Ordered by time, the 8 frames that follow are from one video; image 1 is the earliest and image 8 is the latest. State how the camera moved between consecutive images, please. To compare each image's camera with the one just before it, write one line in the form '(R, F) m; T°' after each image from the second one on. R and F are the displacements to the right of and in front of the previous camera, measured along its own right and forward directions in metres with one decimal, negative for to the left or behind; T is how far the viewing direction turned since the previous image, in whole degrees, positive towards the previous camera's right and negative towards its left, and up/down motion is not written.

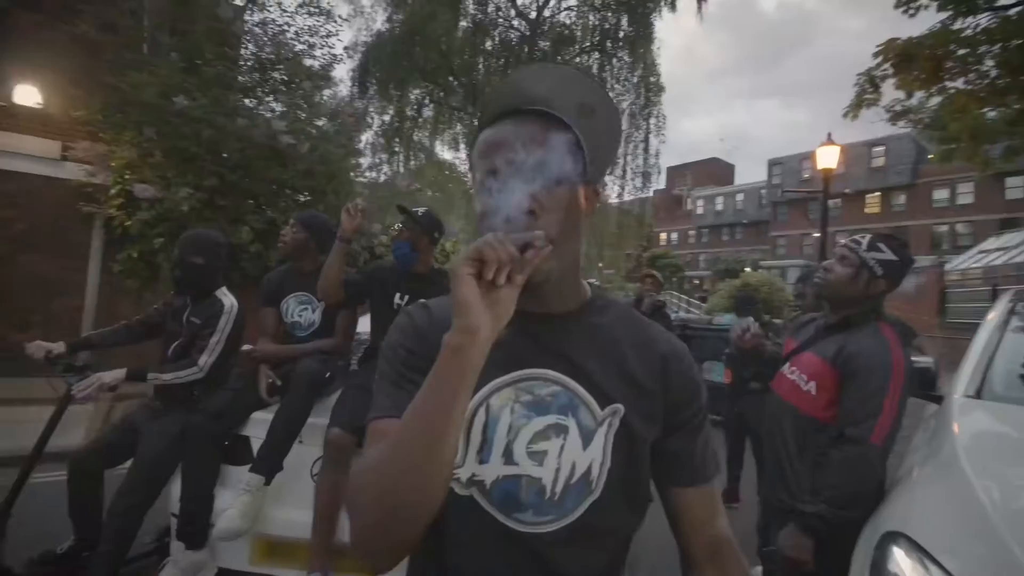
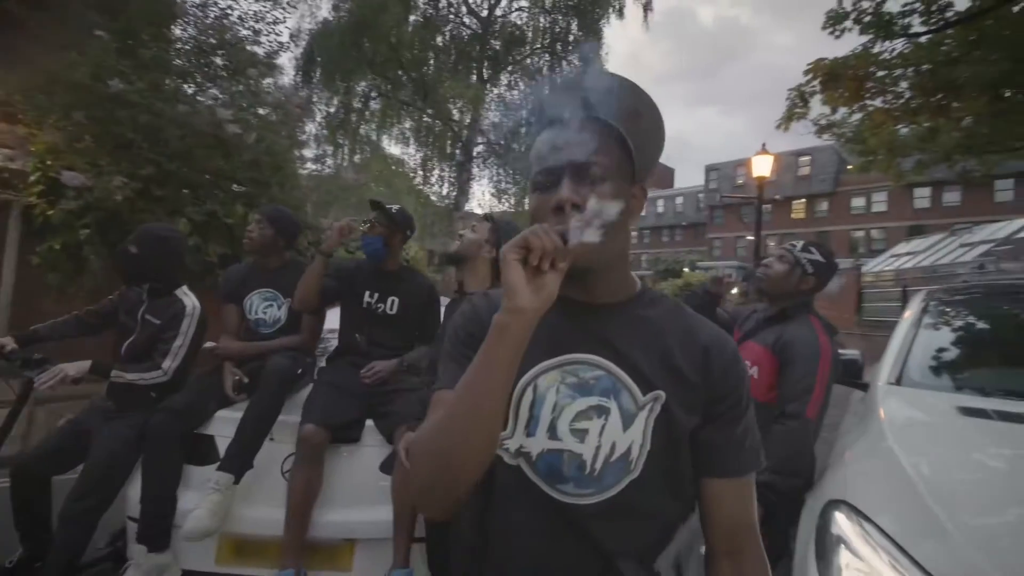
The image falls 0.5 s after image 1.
(-0.2, -0.1) m; +6°
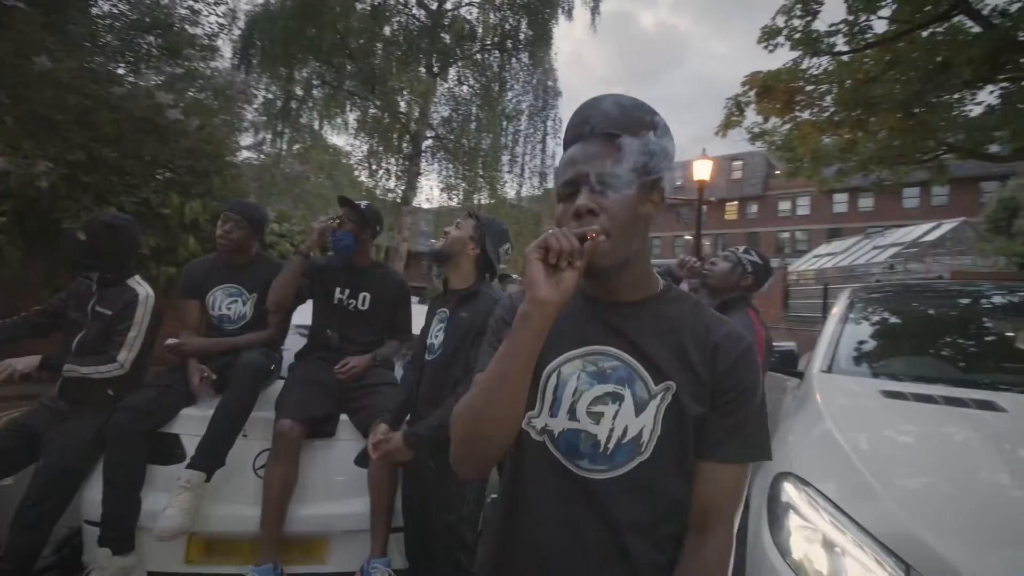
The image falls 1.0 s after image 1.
(-0.2, -0.1) m; +6°
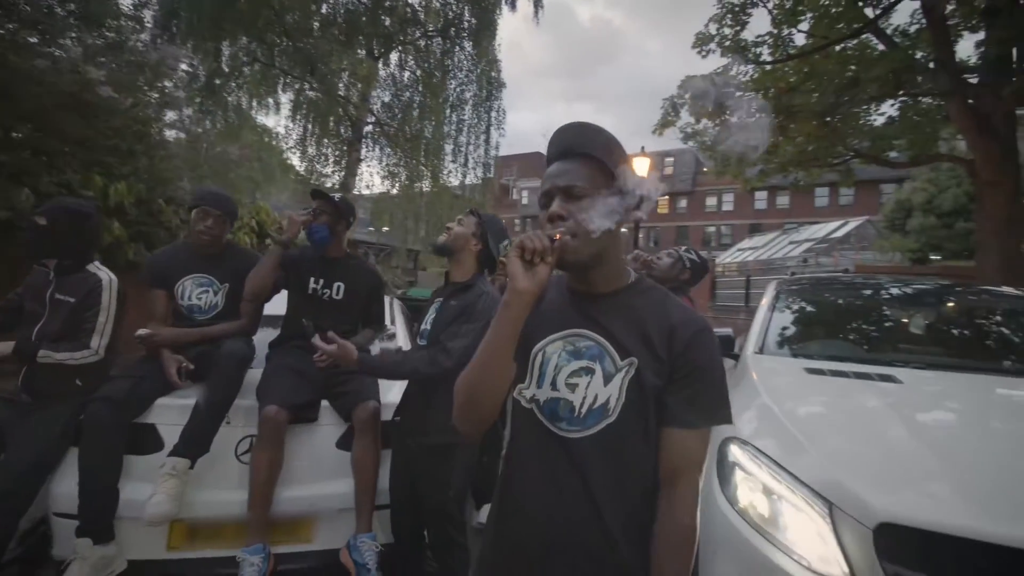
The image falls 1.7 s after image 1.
(-0.2, -0.2) m; +7°
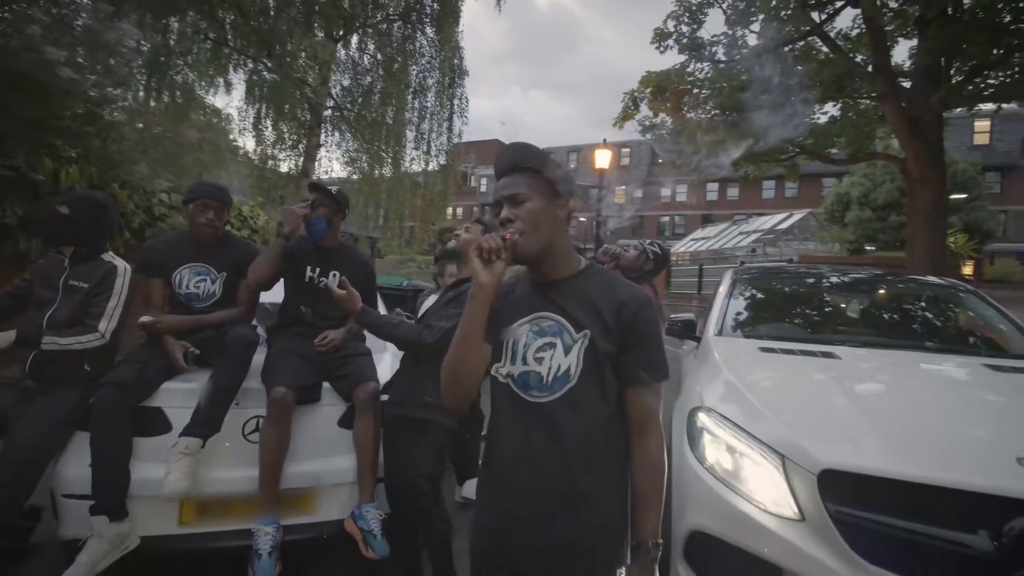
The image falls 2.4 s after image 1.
(-0.2, -0.3) m; +5°
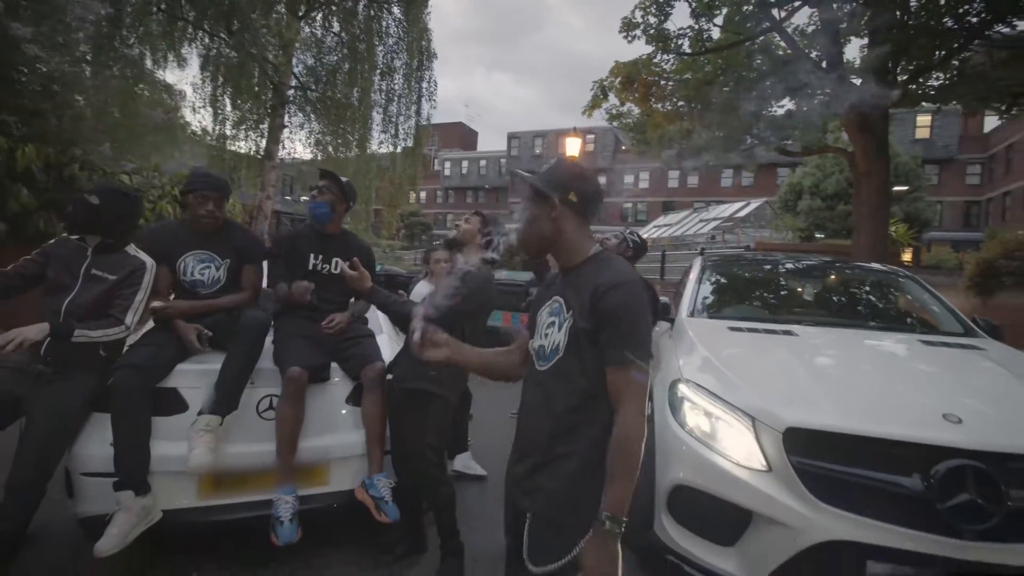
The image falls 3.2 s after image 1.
(-0.2, -0.3) m; +4°
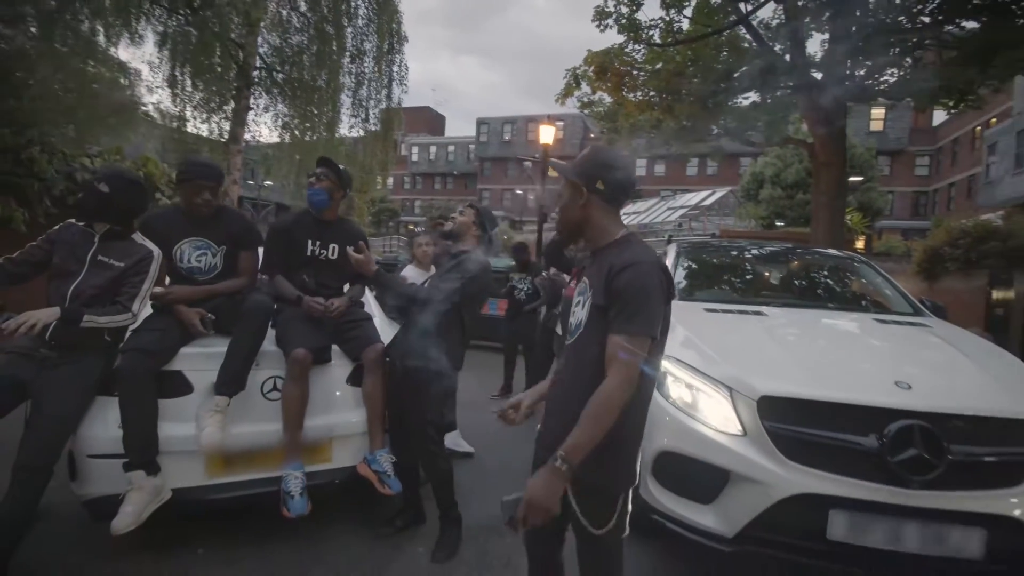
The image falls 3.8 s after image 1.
(-0.2, -0.2) m; +3°
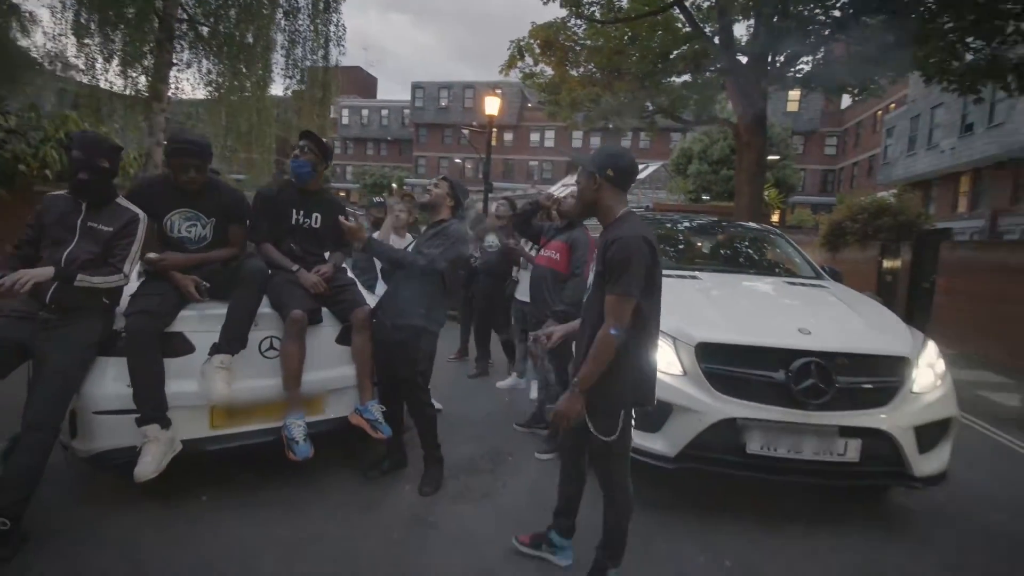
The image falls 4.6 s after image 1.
(-0.3, -0.4) m; +7°
